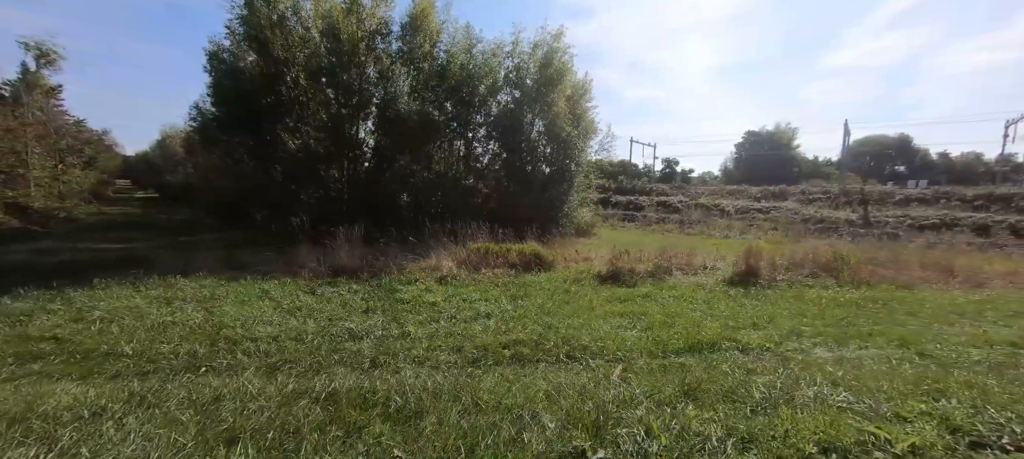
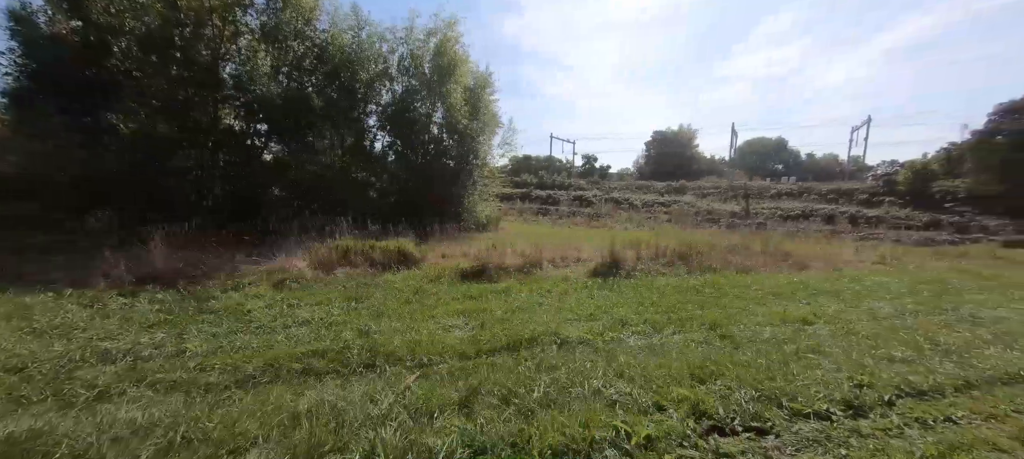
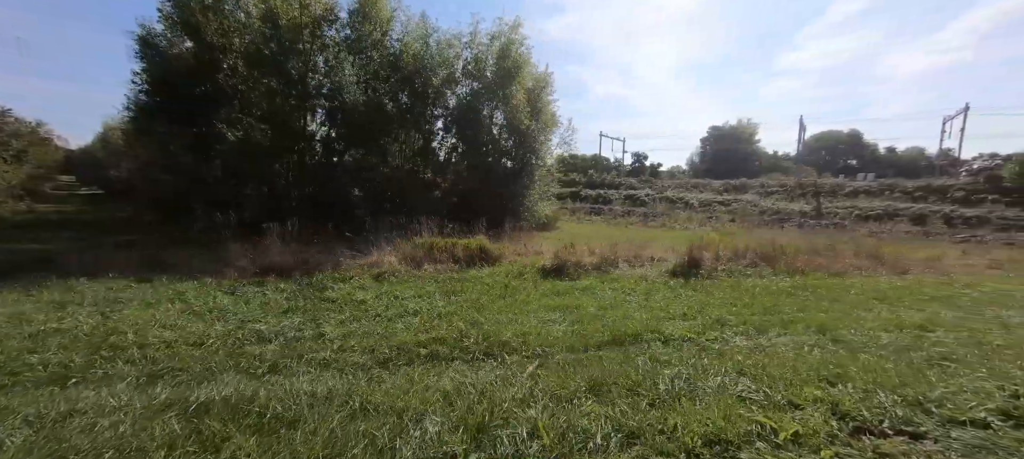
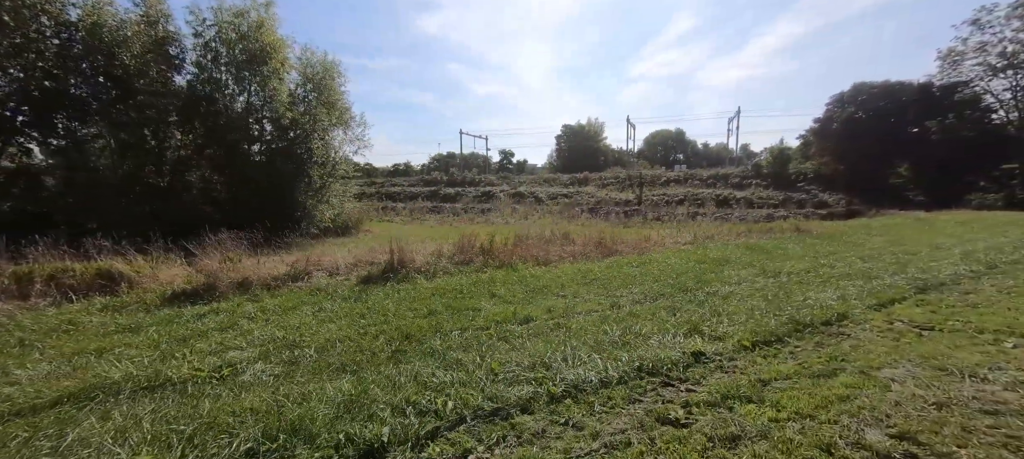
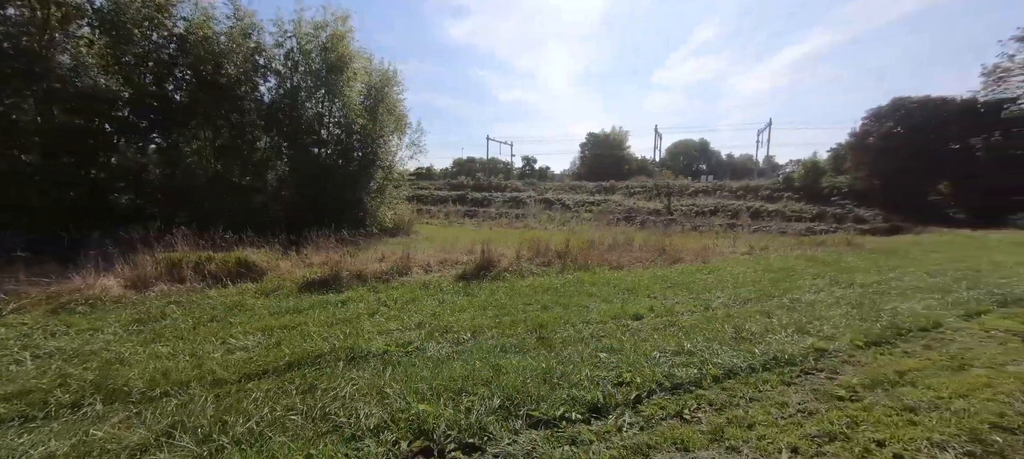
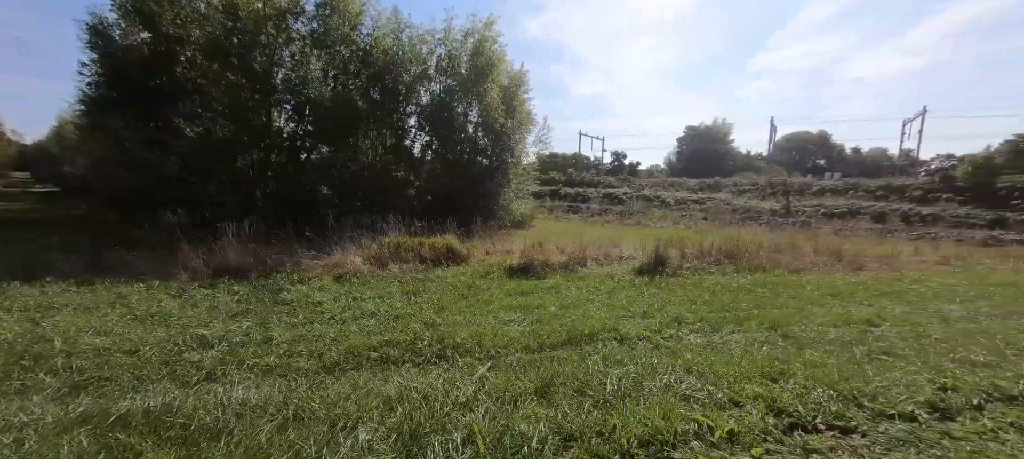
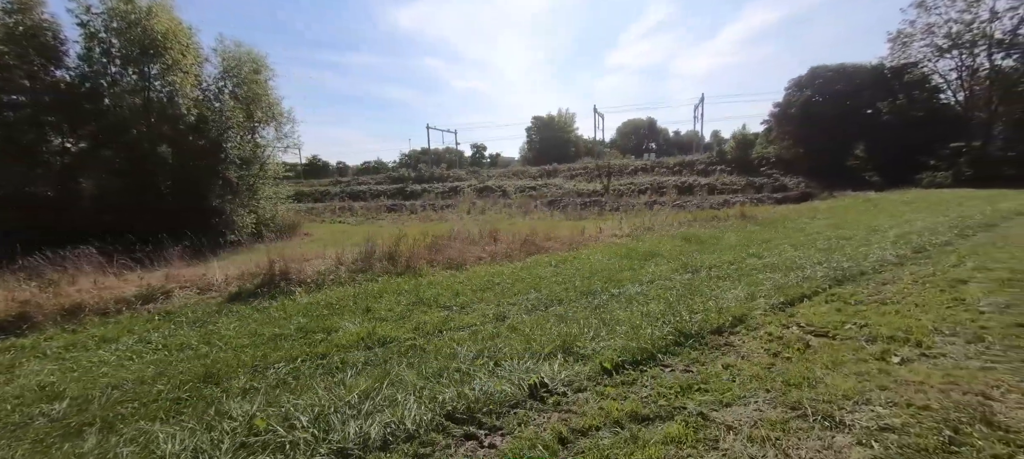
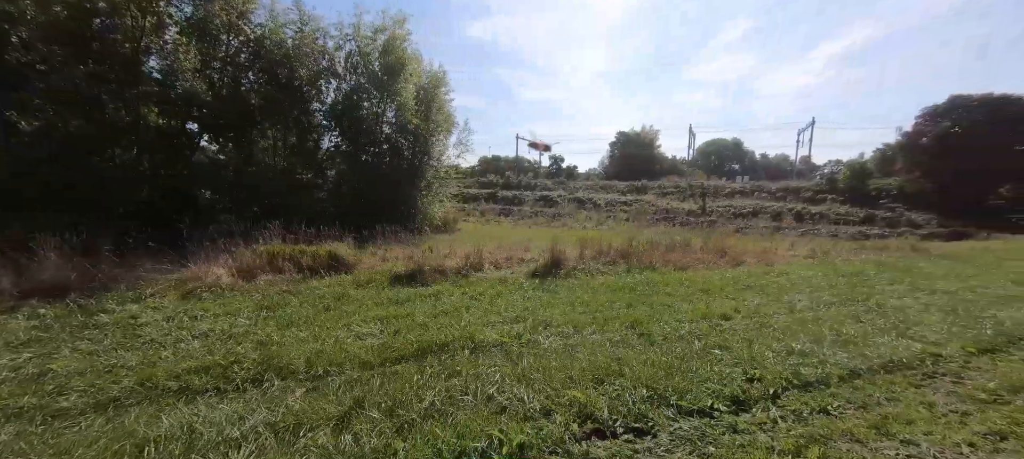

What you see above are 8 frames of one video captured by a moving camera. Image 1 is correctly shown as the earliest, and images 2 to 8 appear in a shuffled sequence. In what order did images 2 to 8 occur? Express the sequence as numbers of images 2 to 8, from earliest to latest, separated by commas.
3, 6, 2, 8, 5, 4, 7
